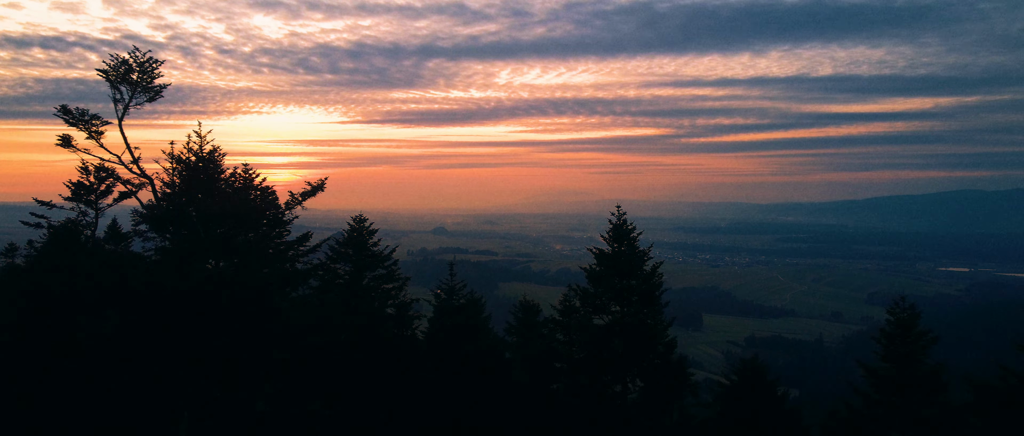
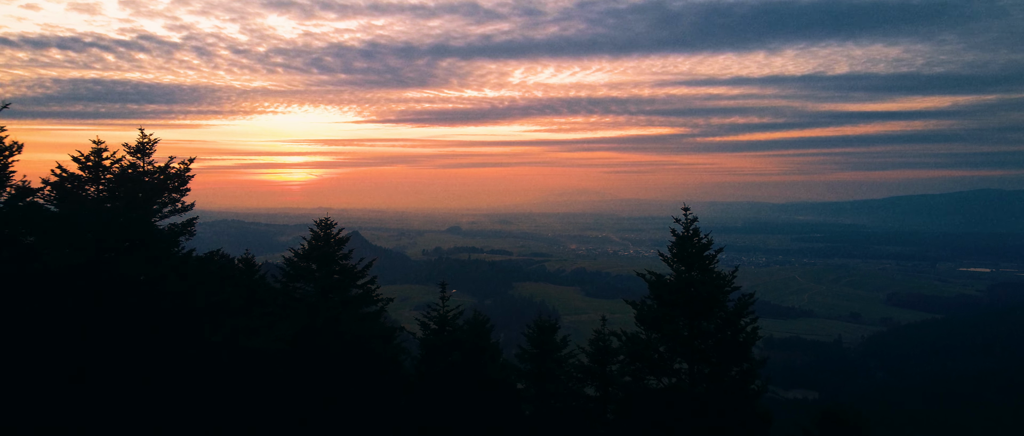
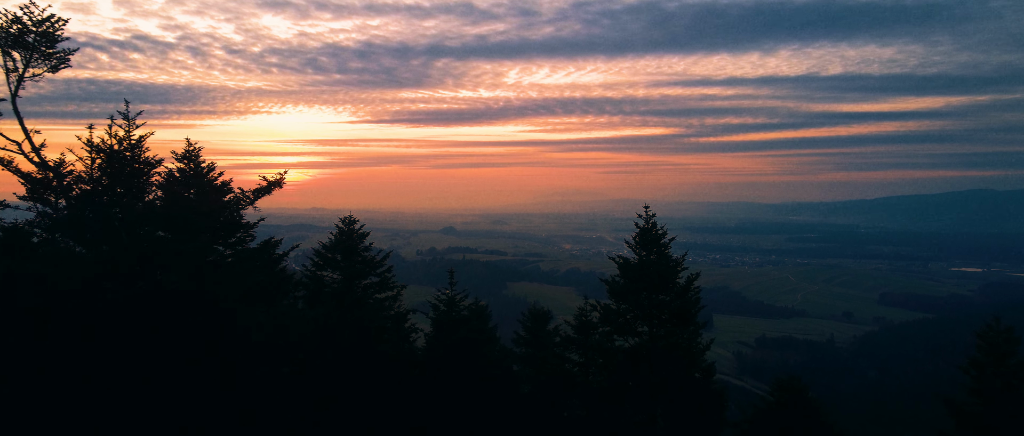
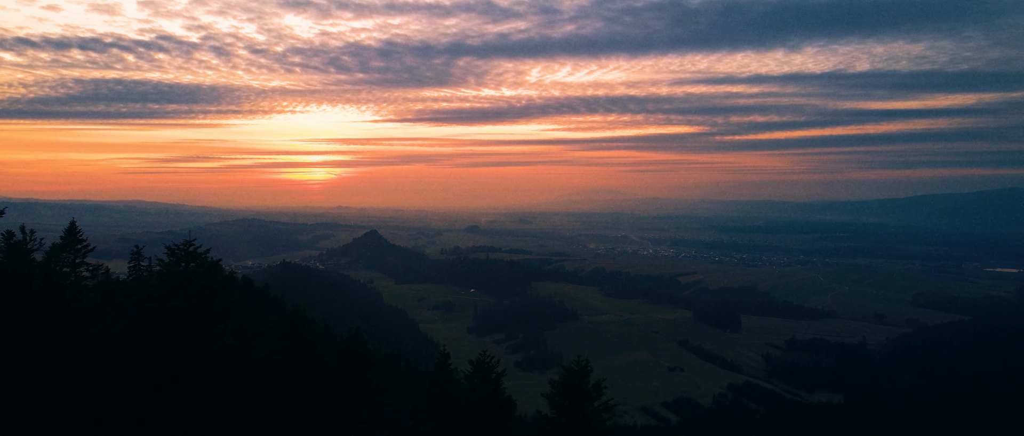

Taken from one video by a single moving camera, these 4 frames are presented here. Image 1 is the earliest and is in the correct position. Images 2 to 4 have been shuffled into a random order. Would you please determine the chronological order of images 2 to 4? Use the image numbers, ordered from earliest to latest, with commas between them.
3, 2, 4
